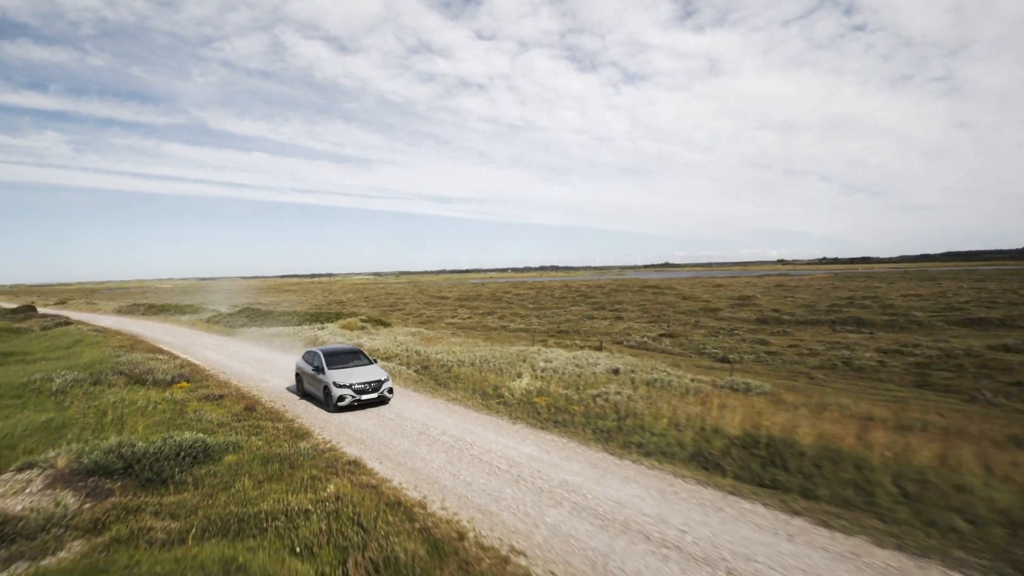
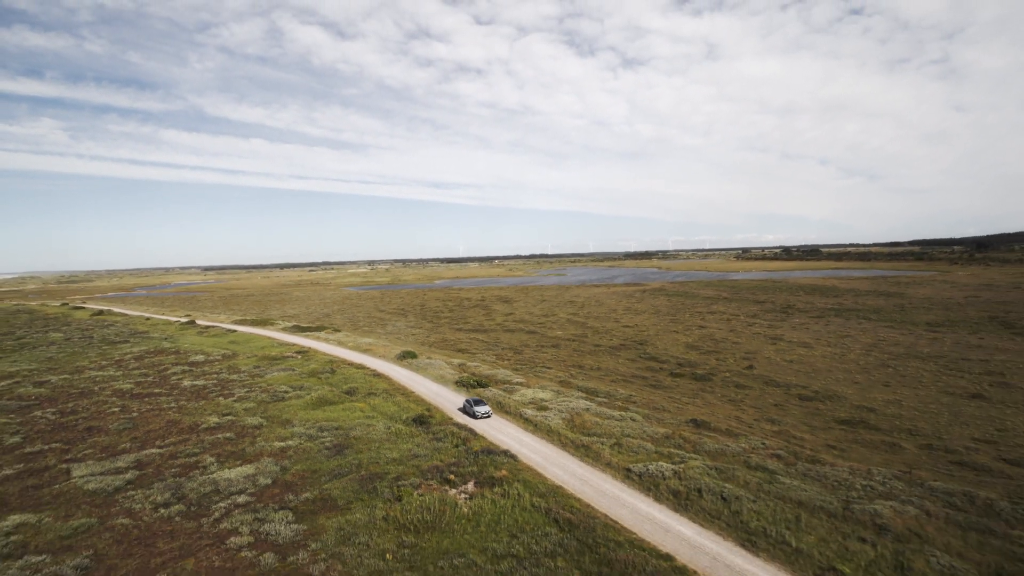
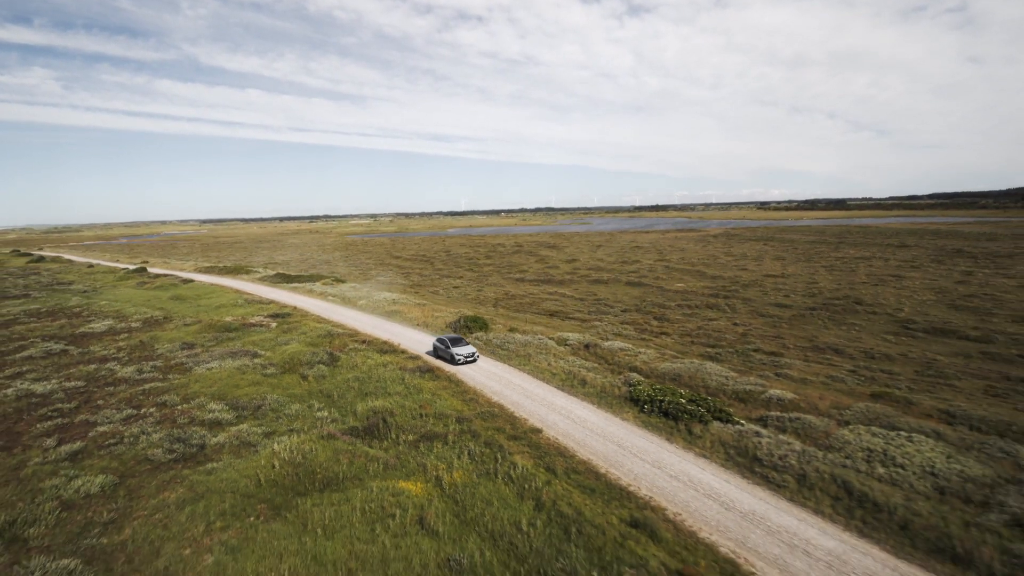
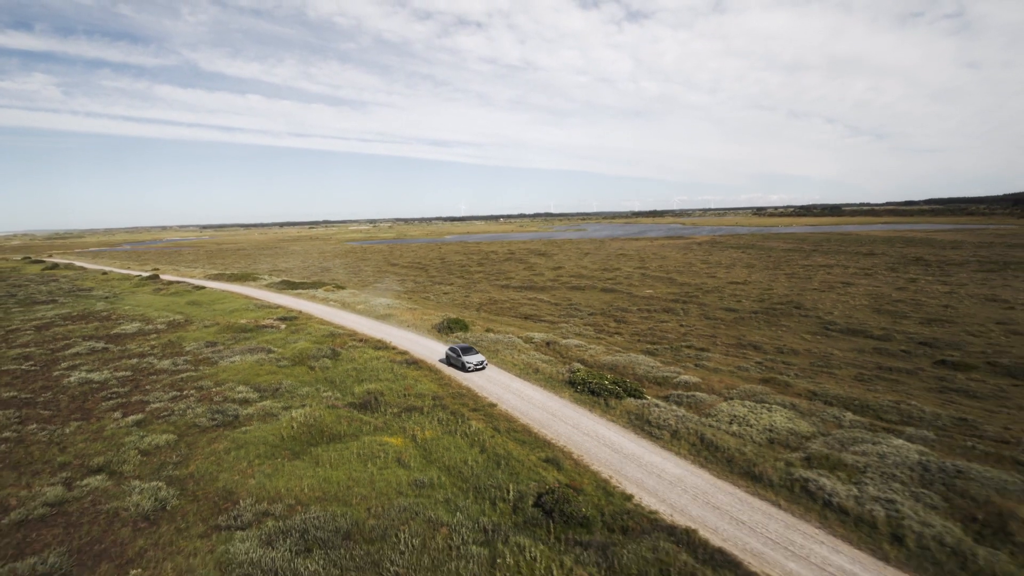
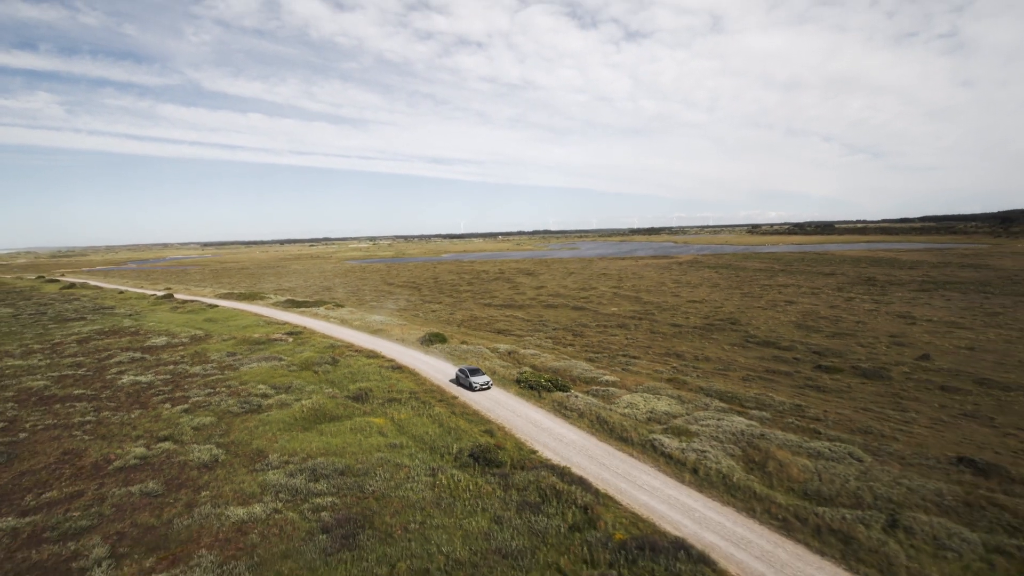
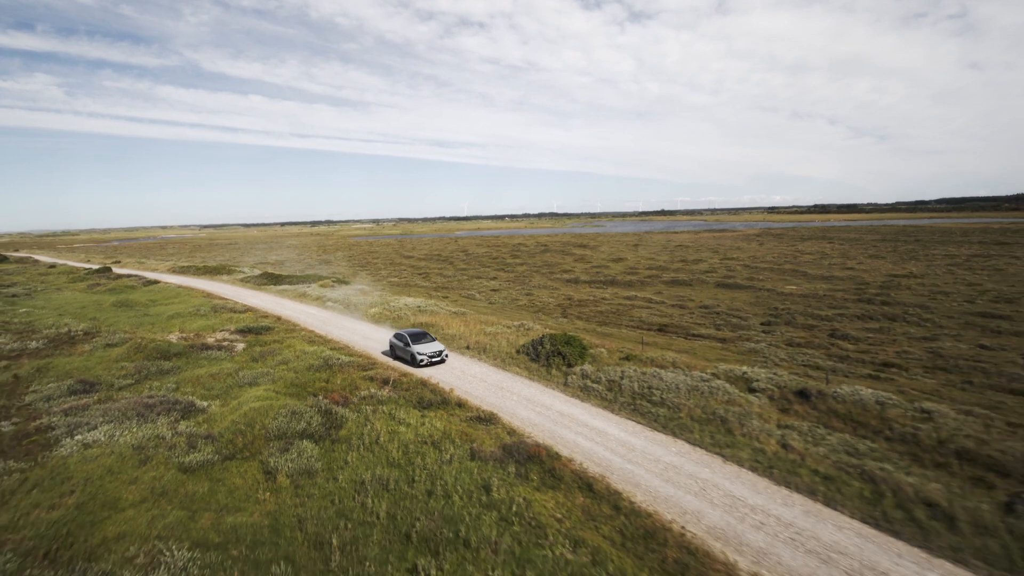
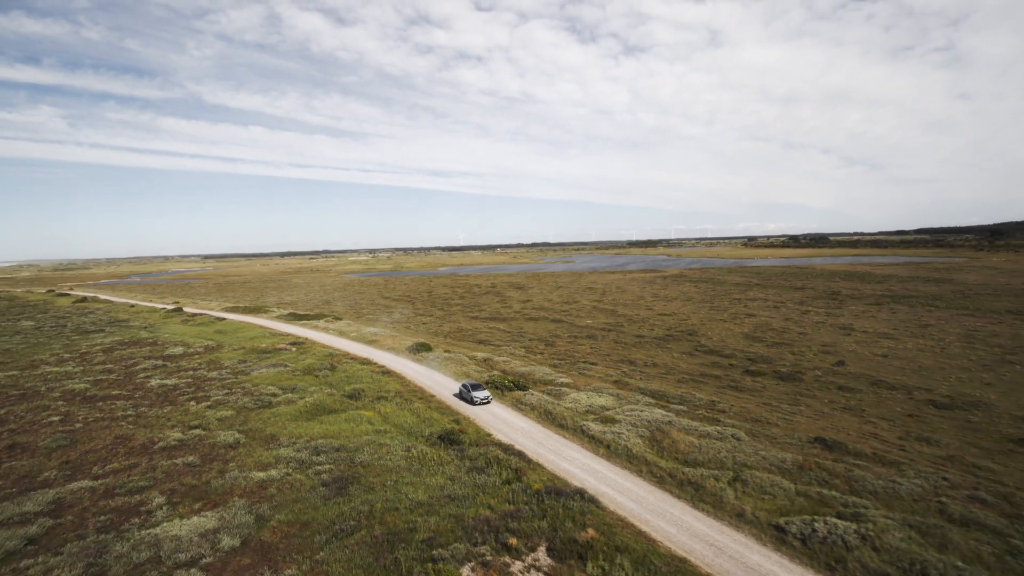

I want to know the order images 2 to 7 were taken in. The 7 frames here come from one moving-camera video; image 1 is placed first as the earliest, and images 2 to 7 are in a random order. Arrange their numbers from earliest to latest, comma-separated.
6, 3, 4, 5, 7, 2
